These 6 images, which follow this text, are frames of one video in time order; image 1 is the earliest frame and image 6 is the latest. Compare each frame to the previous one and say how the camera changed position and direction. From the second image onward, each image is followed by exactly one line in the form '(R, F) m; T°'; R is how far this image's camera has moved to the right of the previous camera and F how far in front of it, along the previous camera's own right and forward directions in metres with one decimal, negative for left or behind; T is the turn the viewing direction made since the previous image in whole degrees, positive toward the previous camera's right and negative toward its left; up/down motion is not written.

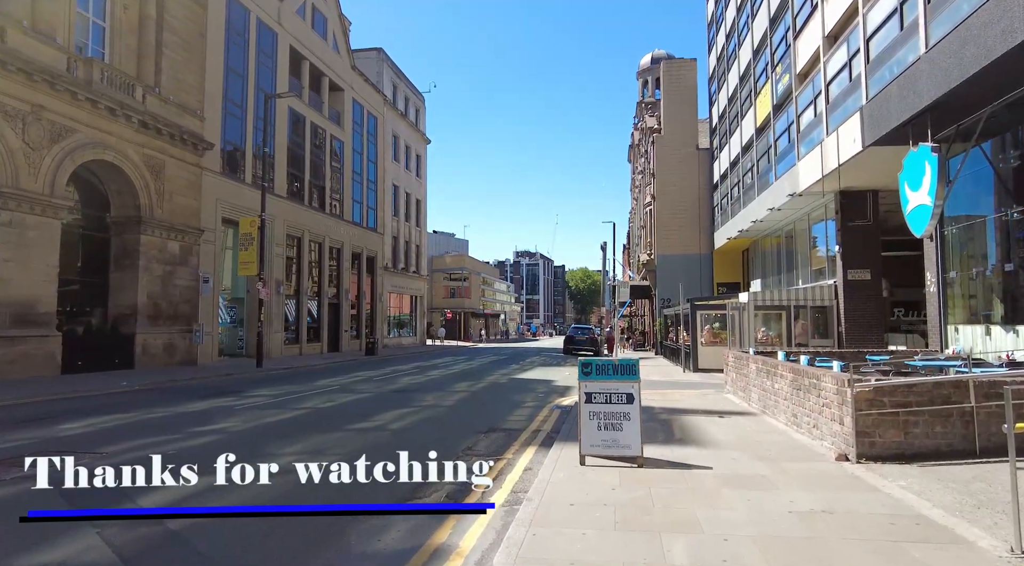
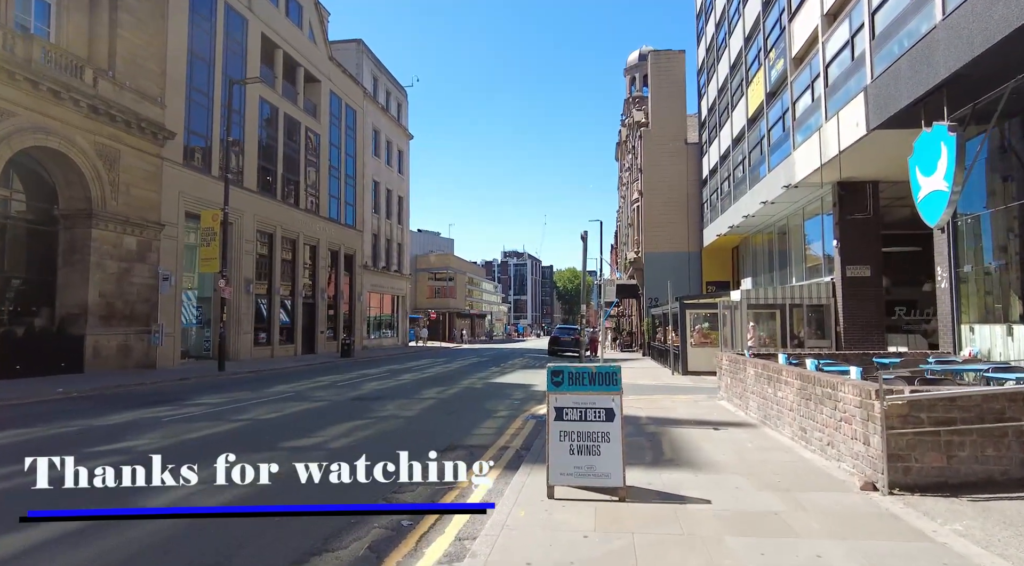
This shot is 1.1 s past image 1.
(+0.3, +1.3) m; +1°
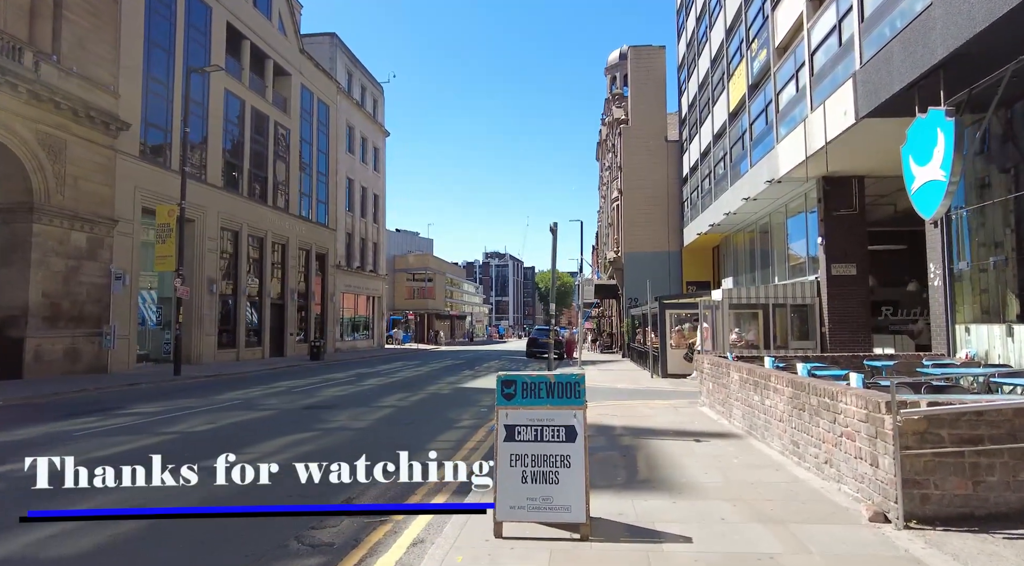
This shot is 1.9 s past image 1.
(+0.3, +0.9) m; +2°
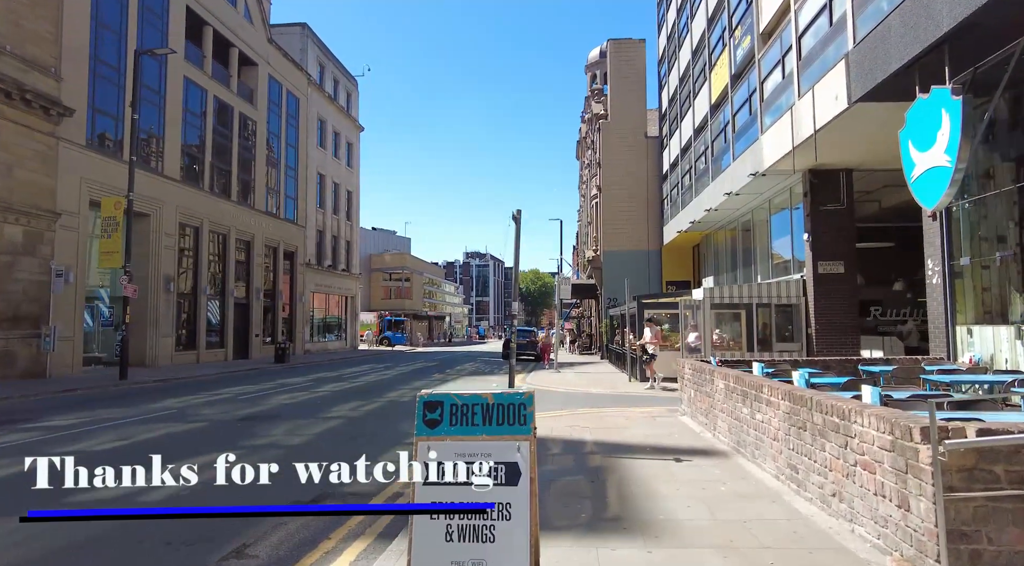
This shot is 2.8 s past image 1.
(+0.3, +1.1) m; +2°
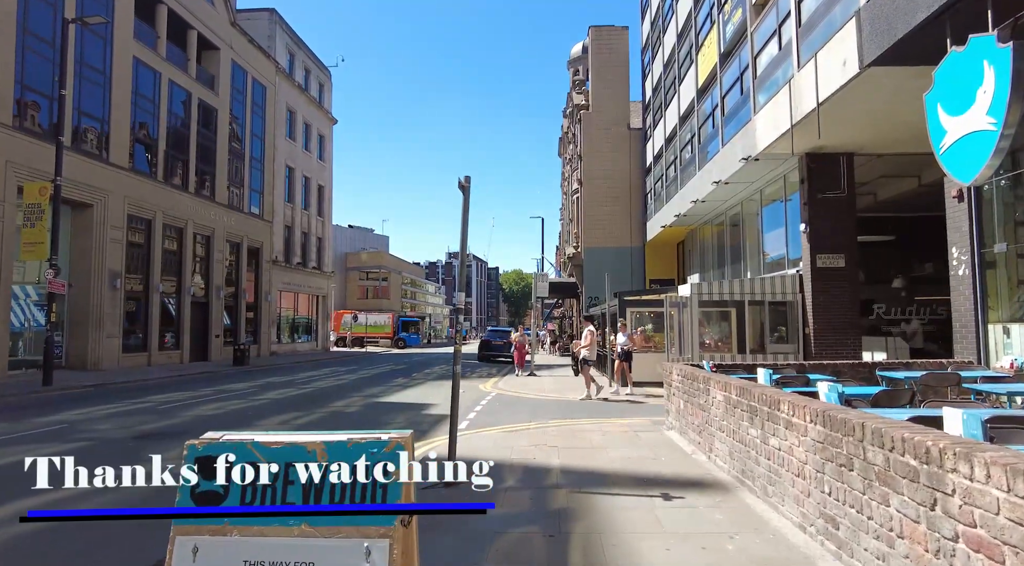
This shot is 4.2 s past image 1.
(+0.4, +1.6) m; +1°
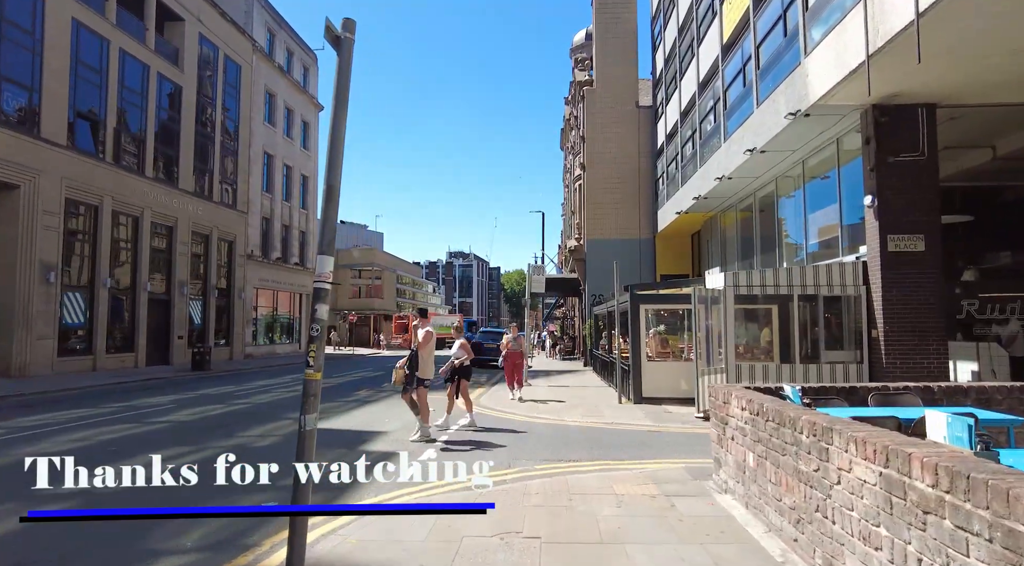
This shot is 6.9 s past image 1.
(+0.4, +3.3) m; 0°
